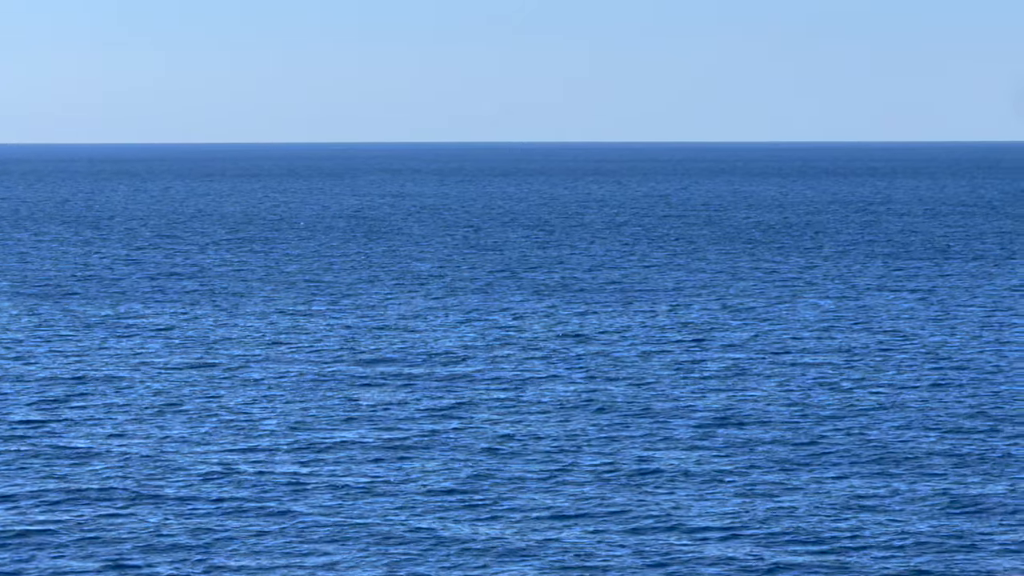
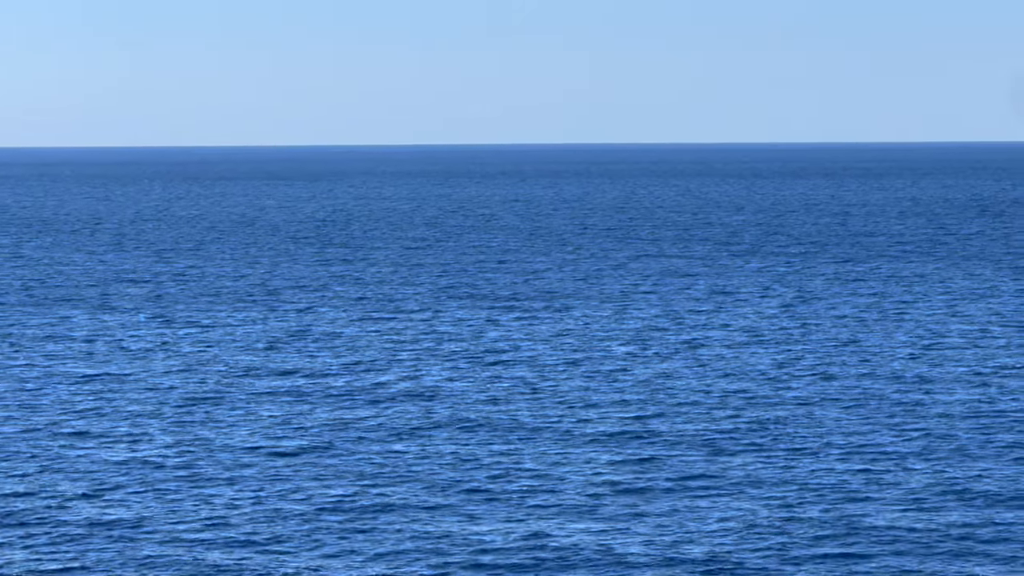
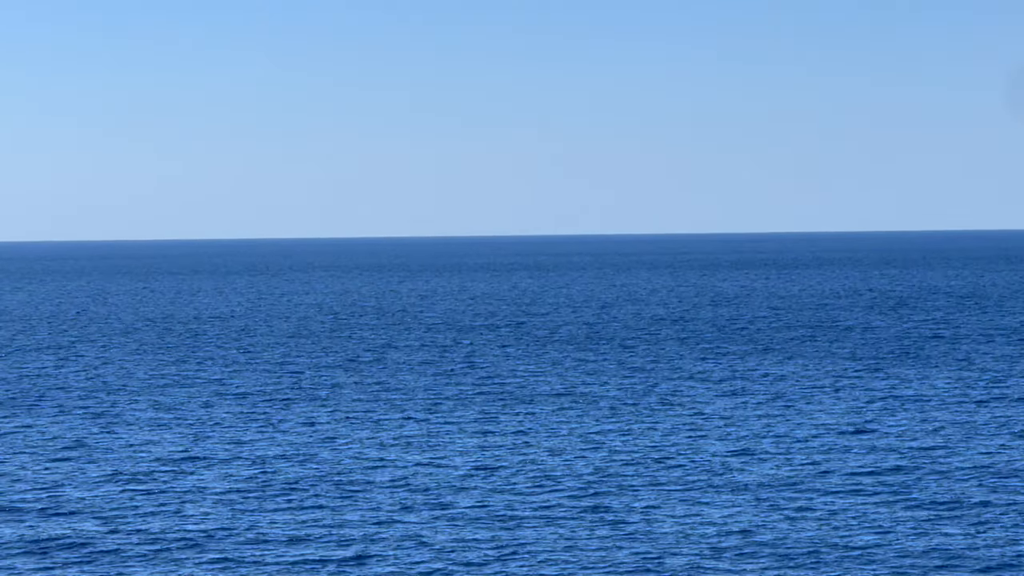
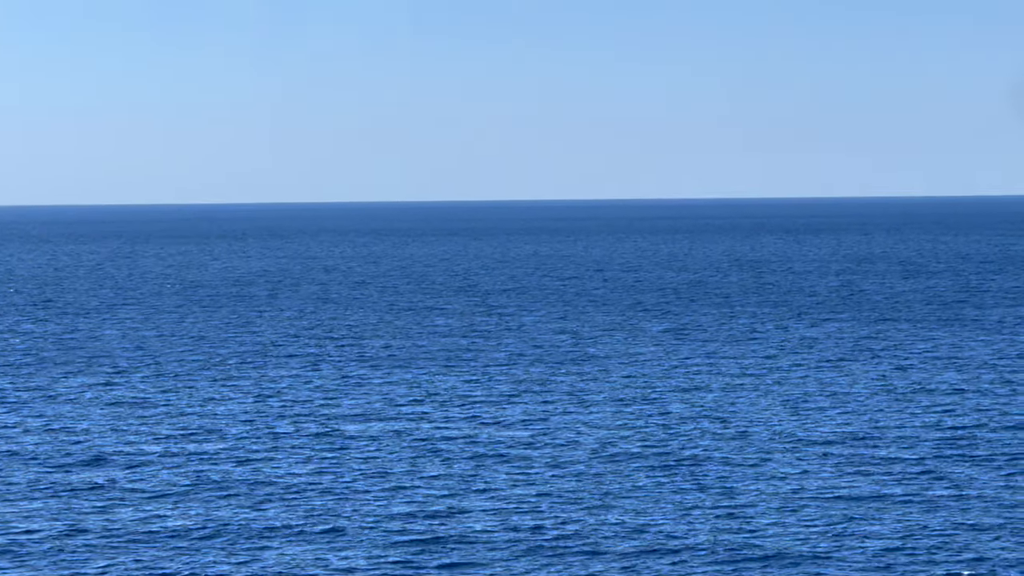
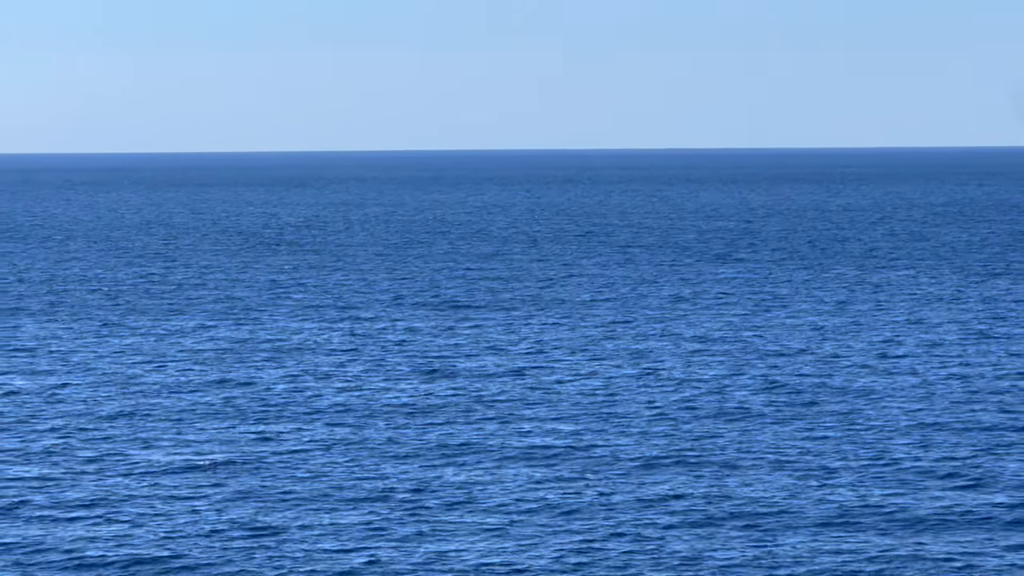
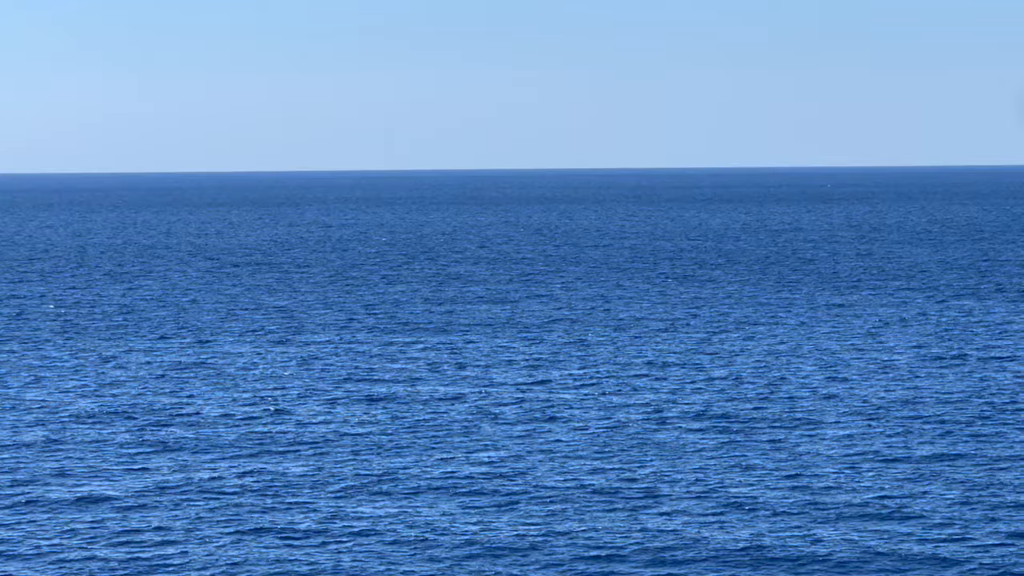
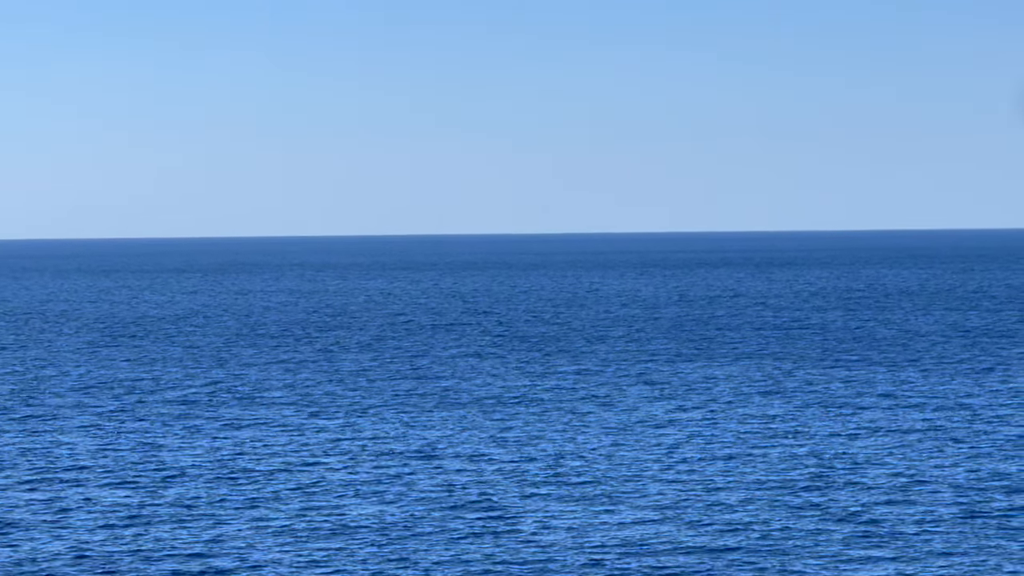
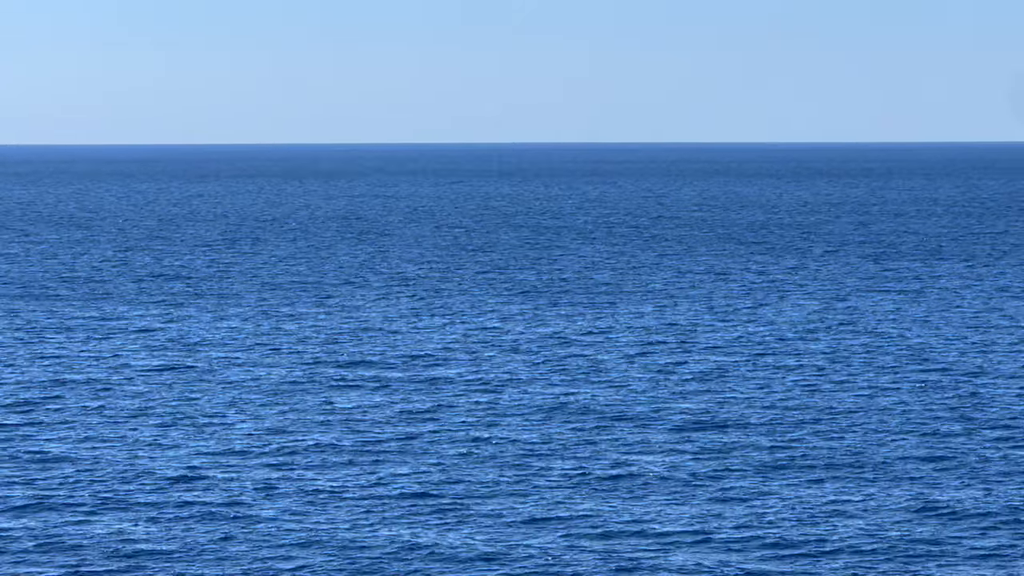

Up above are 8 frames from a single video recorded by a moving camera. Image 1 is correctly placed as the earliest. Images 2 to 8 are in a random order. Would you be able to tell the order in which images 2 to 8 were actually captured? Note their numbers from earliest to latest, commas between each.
8, 2, 5, 6, 4, 3, 7
